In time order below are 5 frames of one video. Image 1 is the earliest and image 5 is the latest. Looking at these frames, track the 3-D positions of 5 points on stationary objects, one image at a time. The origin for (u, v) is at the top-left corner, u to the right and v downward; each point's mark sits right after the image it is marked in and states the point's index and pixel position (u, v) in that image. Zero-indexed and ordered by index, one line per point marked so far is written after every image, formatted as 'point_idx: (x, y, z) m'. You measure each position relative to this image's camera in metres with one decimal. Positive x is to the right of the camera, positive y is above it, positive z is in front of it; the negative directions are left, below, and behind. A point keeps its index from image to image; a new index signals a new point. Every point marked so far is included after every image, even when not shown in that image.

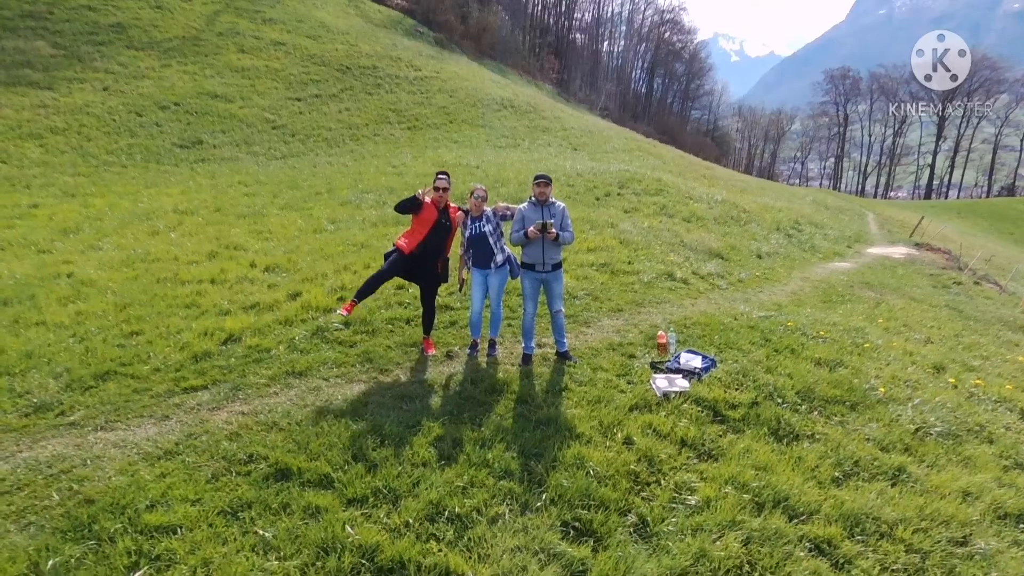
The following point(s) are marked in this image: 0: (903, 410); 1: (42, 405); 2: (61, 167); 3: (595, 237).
0: (+3.4, -1.1, +5.7) m
1: (-3.7, -0.9, +5.2) m
2: (-12.4, +3.3, +18.3) m
3: (+1.4, +0.9, +11.3) m
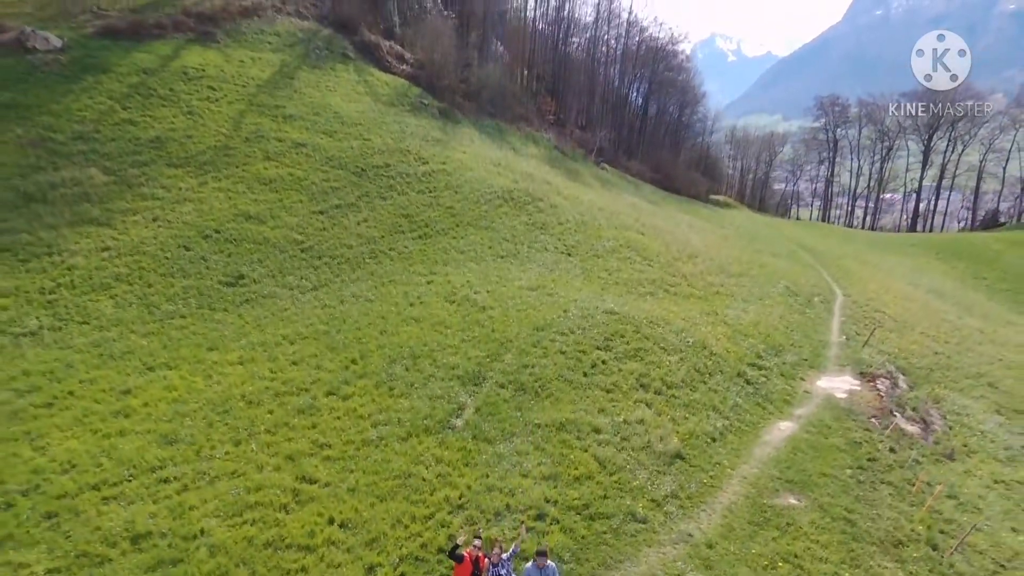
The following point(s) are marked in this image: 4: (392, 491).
0: (+3.5, -5.6, +9.2) m
1: (-3.5, -5.4, +8.6) m
2: (-12.3, -1.2, +21.6) m
3: (+1.5, -3.7, +14.7) m
4: (-2.4, -4.0, +13.2) m
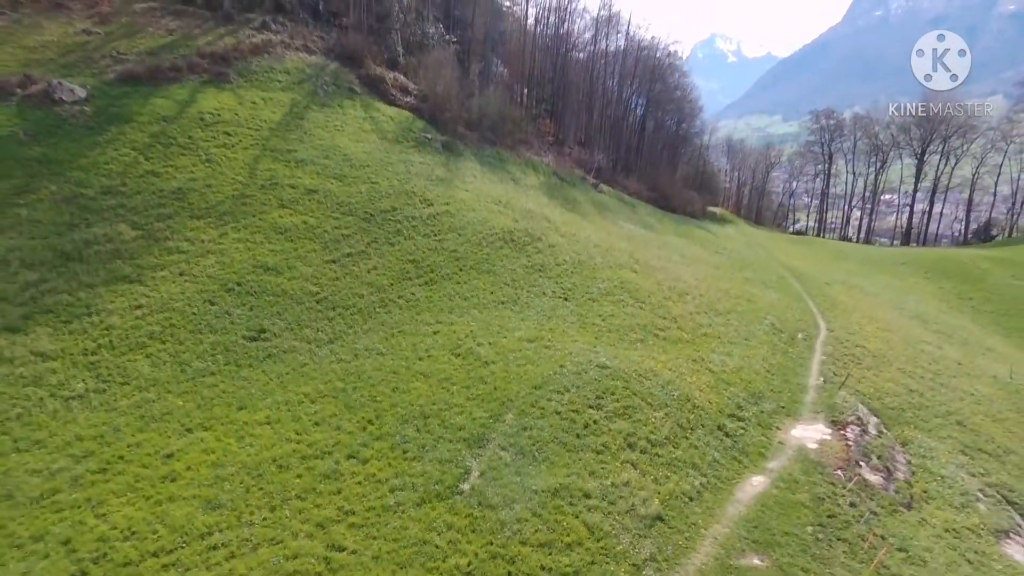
0: (+3.5, -7.8, +11.4) m
1: (-3.5, -7.7, +10.8) m
2: (-12.3, -3.4, +23.8) m
3: (+1.5, -5.9, +16.9) m
4: (-2.4, -6.2, +15.4) m
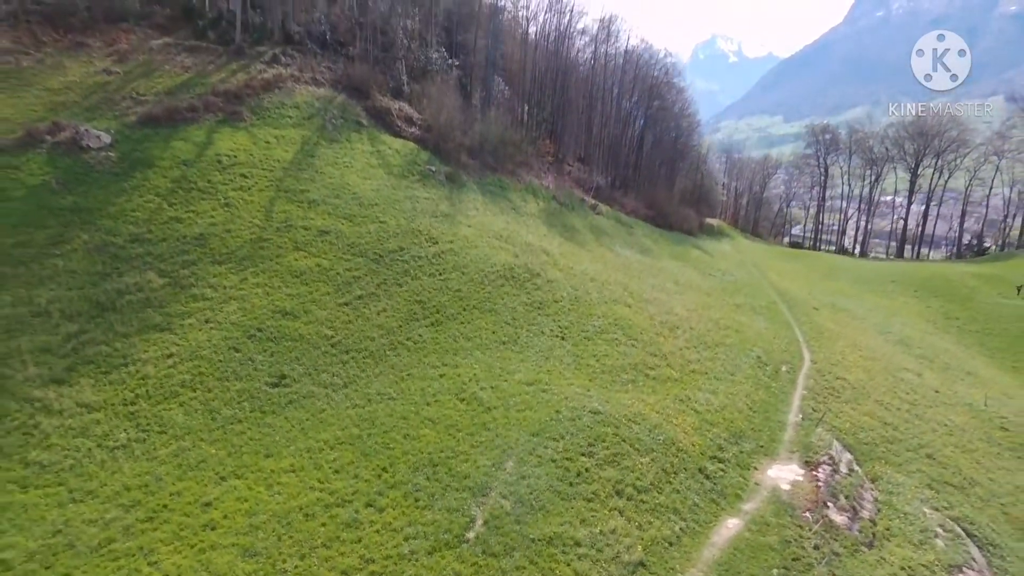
0: (+3.5, -10.1, +13.8) m
1: (-3.5, -9.9, +13.3) m
2: (-12.3, -5.7, +26.3) m
3: (+1.5, -8.1, +19.4) m
4: (-2.4, -8.5, +17.9) m
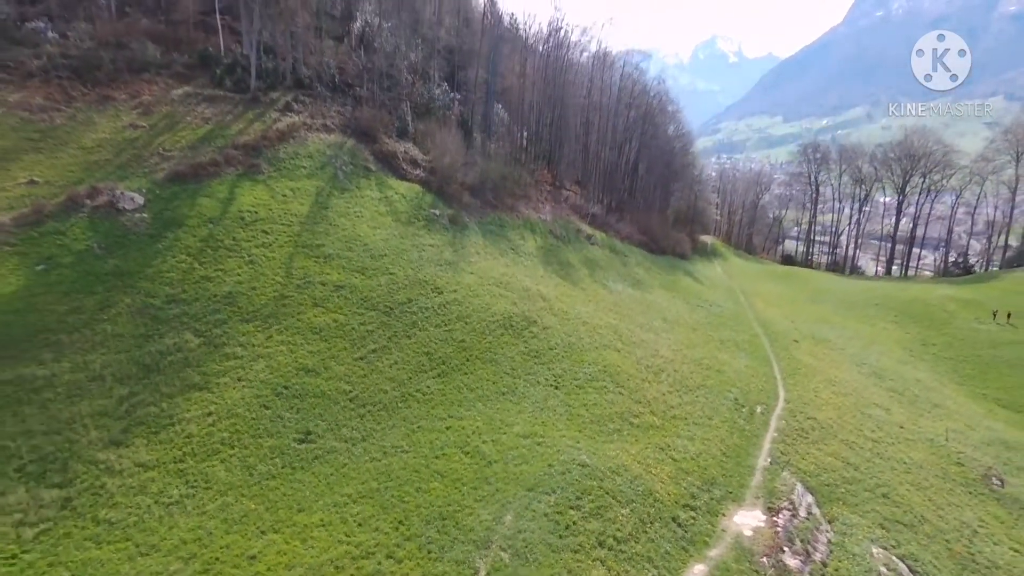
0: (+3.4, -13.5, +17.9) m
1: (-3.6, -13.3, +17.4) m
2: (-12.4, -9.1, +30.4) m
3: (+1.4, -11.5, +23.5) m
4: (-2.5, -11.9, +22.0) m
